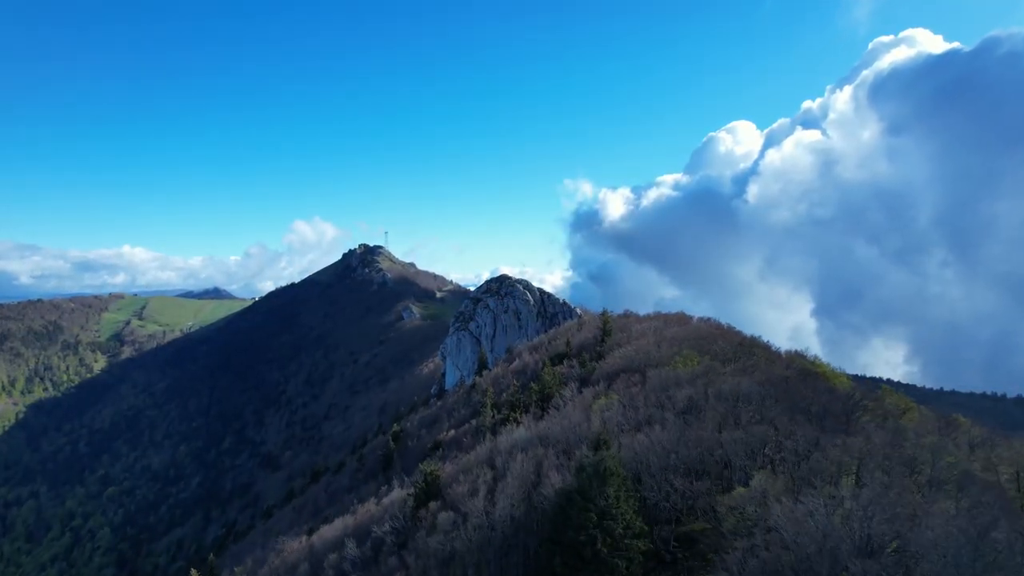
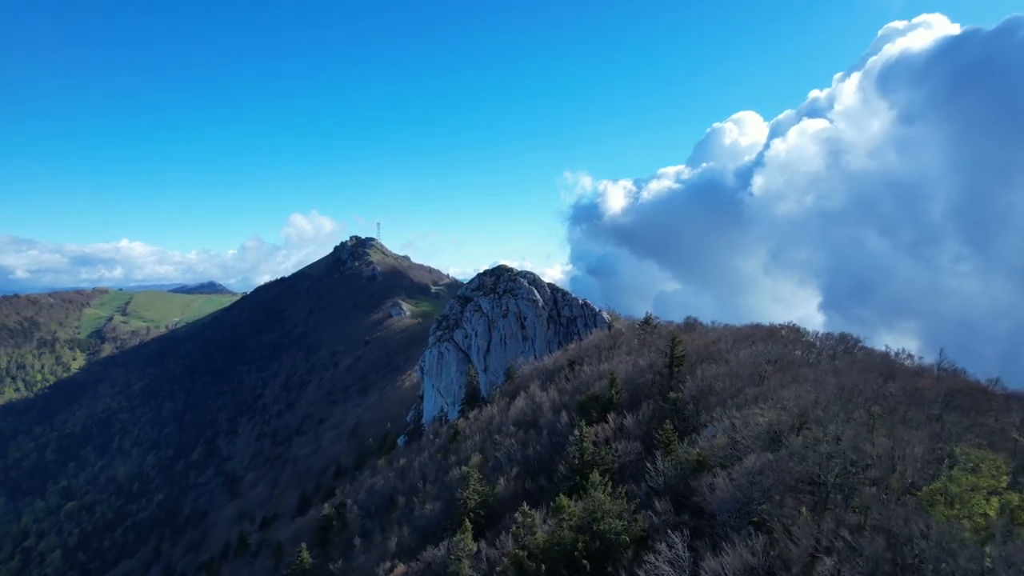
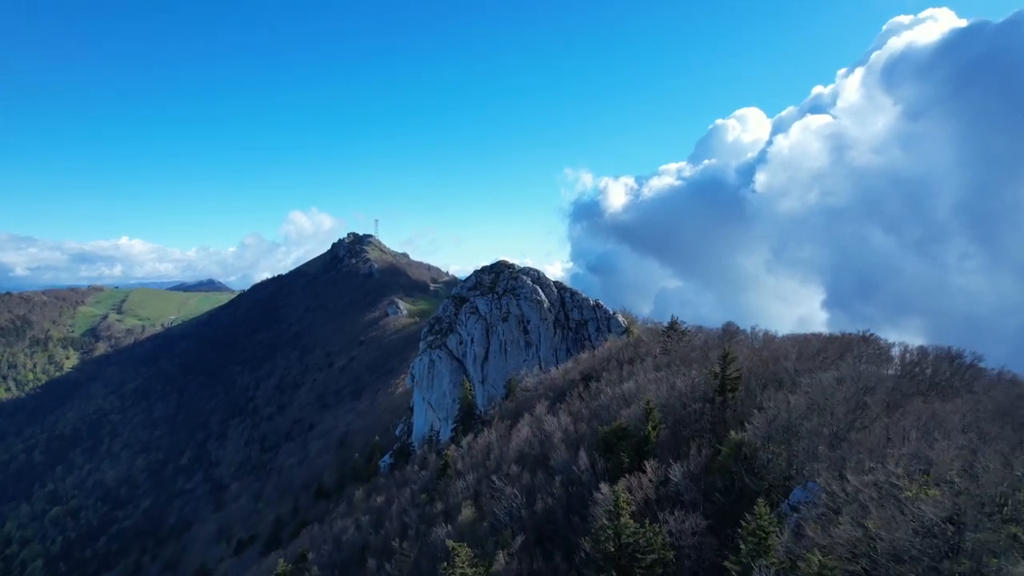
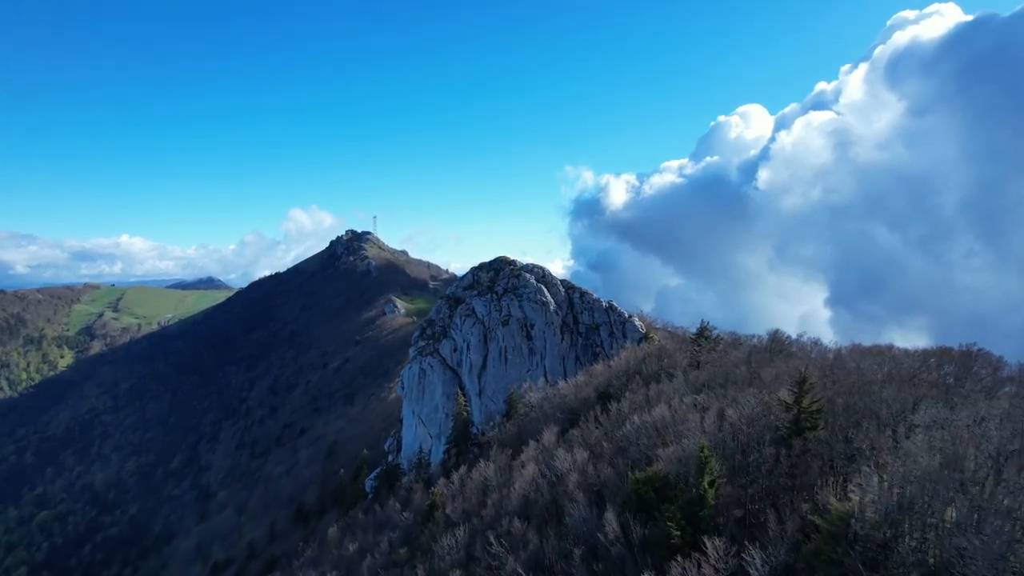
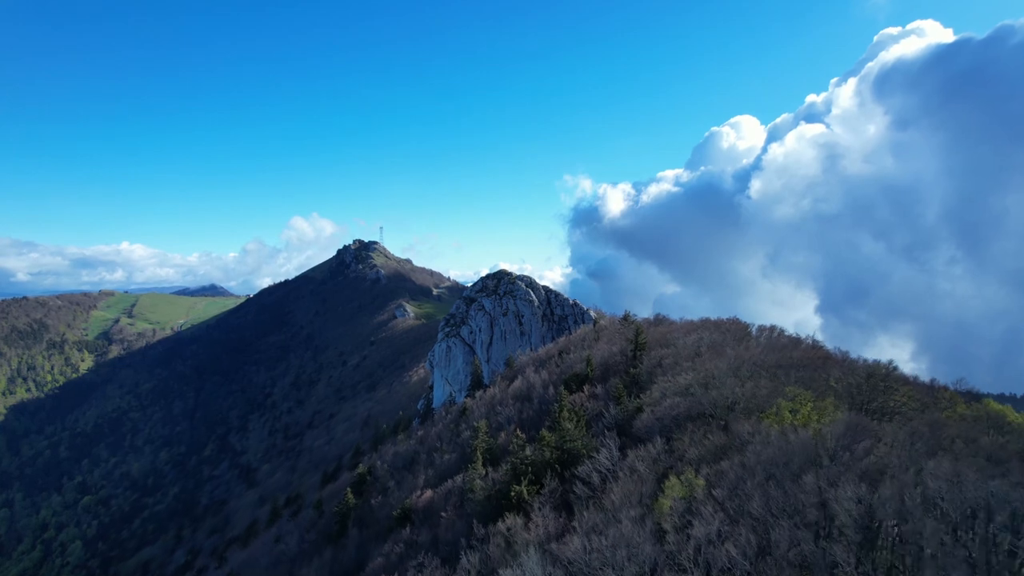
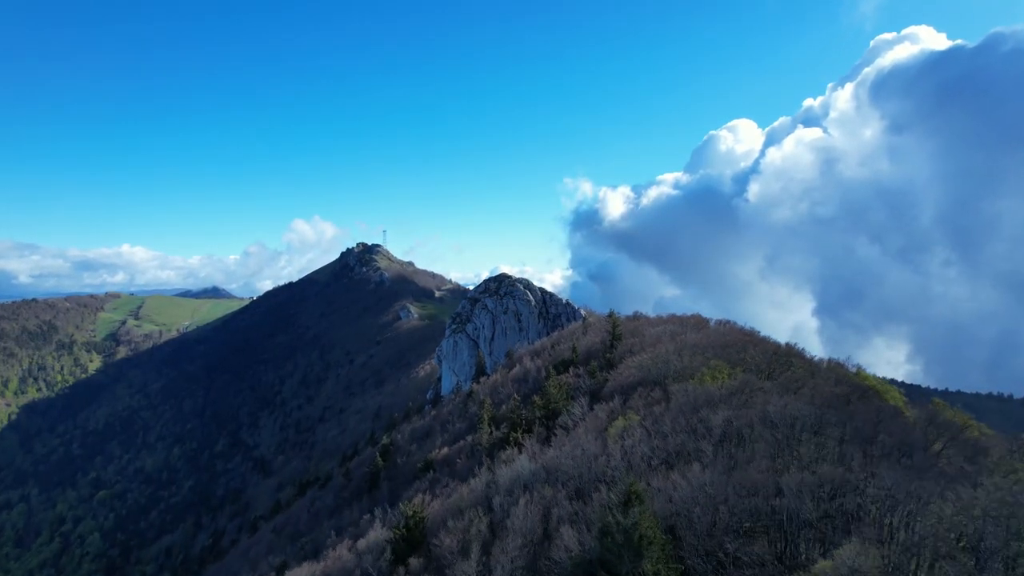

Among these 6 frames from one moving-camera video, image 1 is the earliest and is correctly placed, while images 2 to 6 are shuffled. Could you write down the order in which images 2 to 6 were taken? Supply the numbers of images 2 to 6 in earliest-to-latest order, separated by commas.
6, 5, 2, 3, 4
